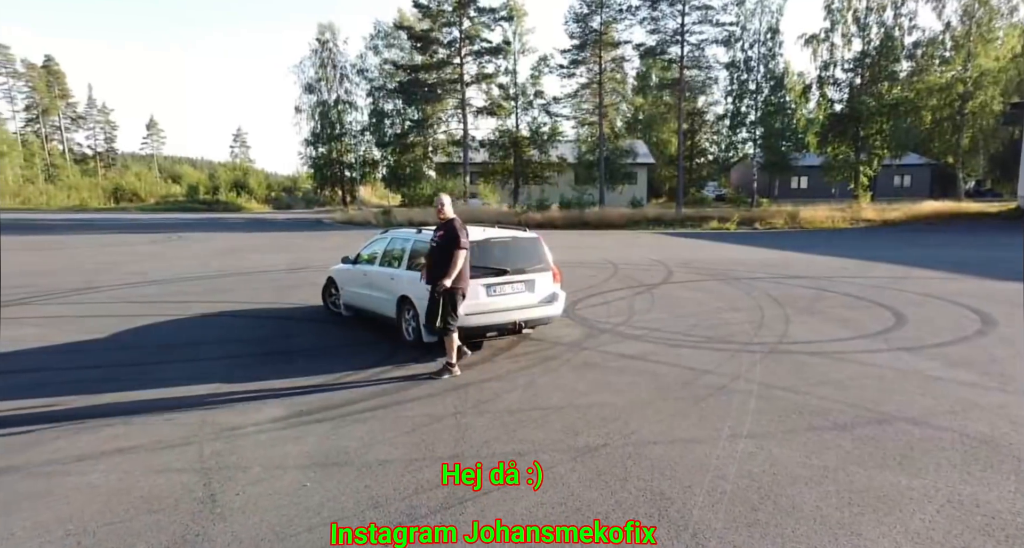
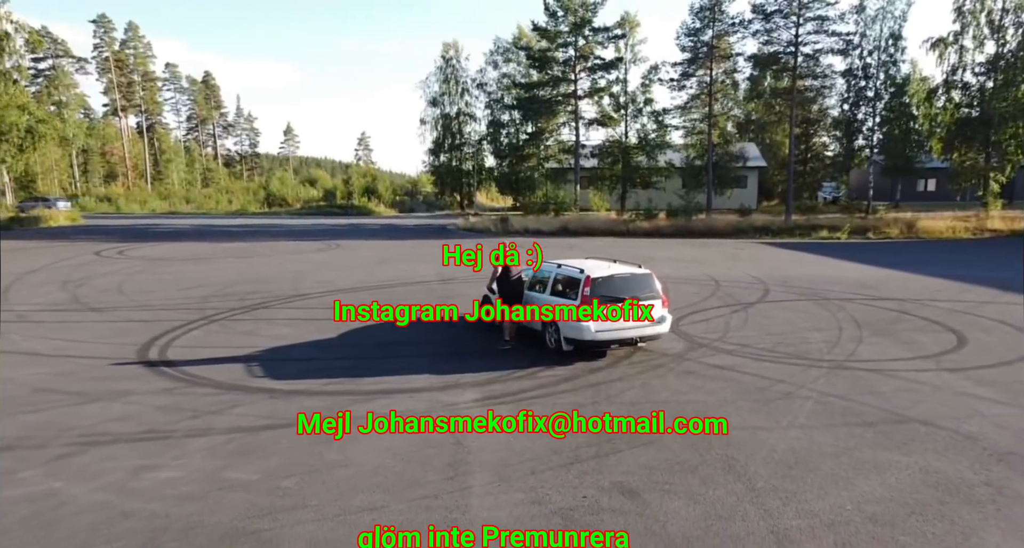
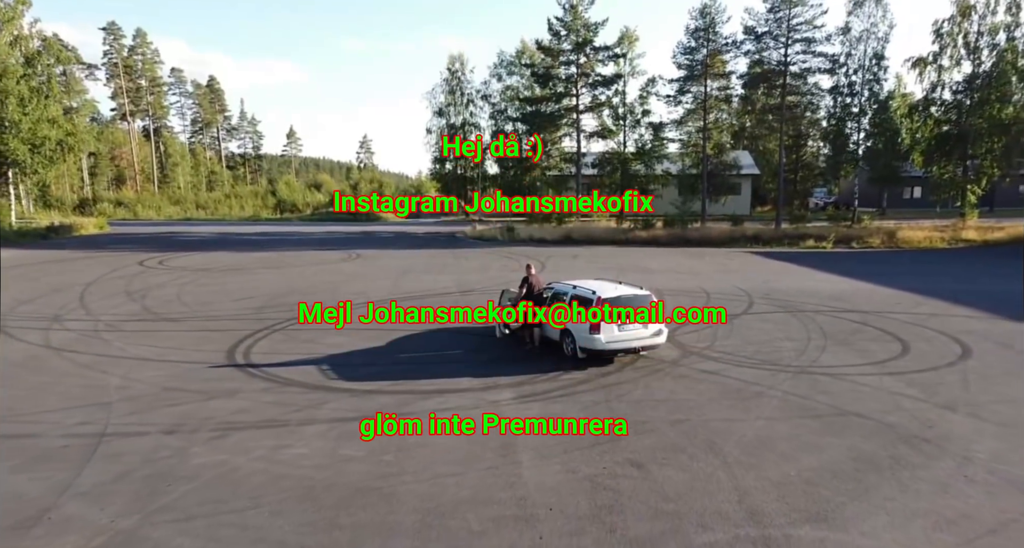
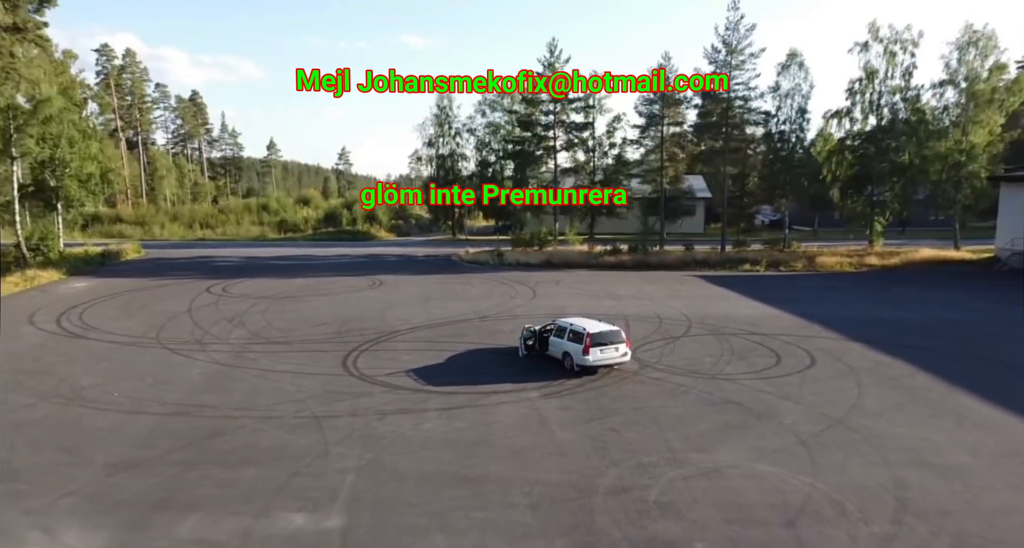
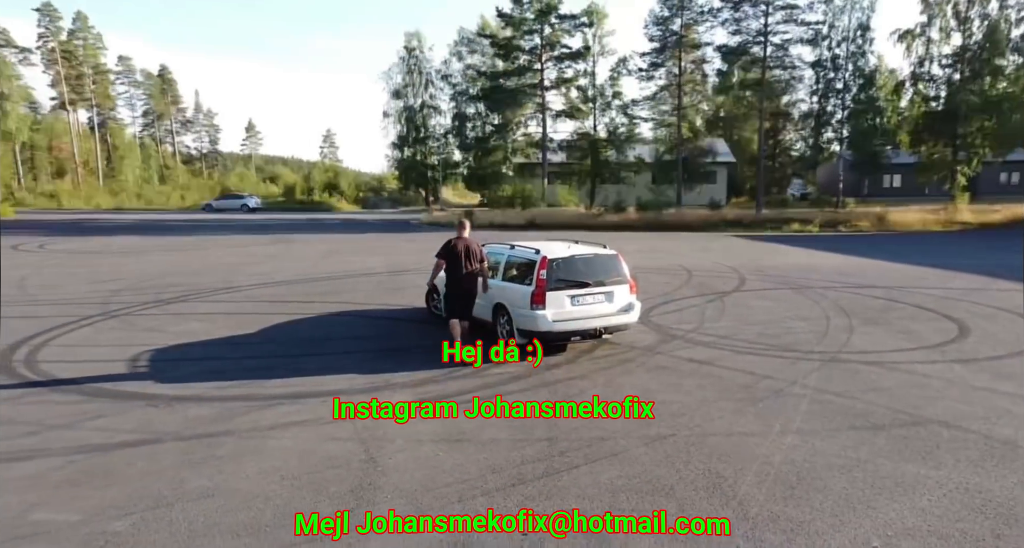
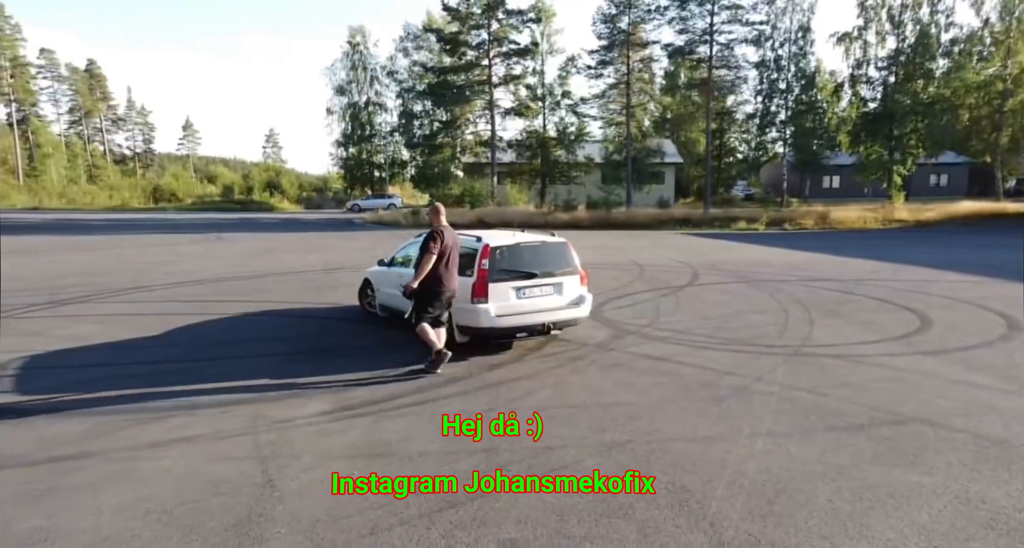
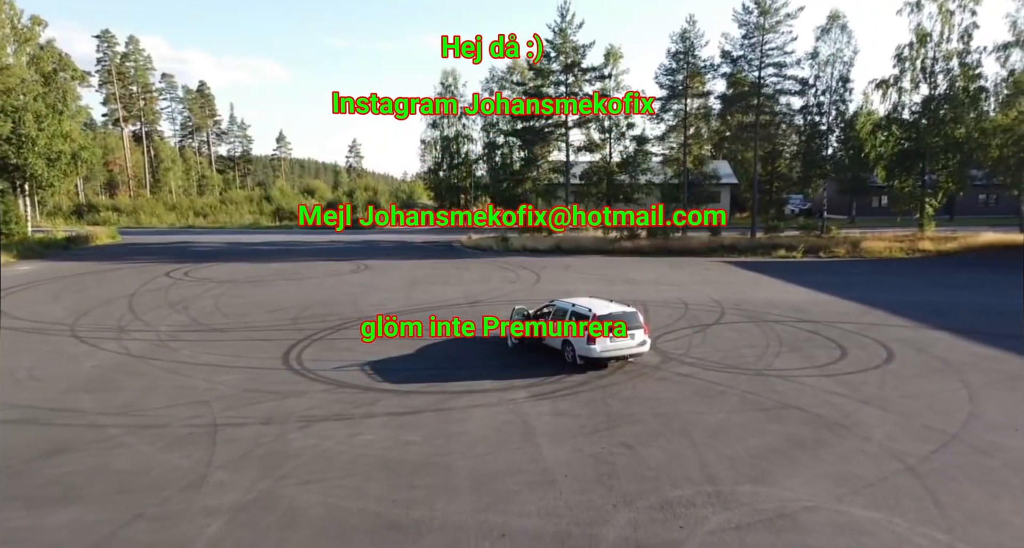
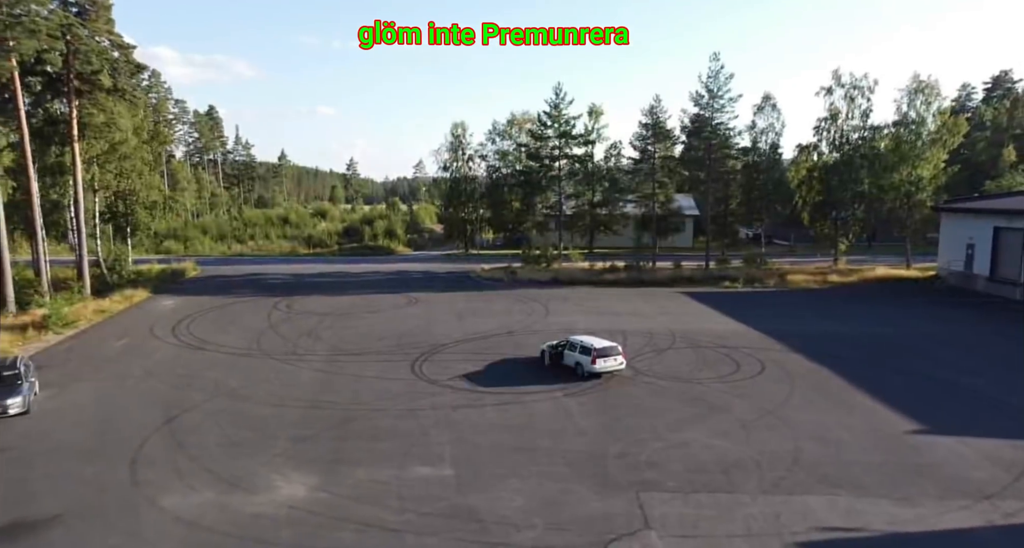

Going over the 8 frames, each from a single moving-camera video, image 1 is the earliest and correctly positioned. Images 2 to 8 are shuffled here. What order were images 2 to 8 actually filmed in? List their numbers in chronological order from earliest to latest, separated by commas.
6, 5, 2, 3, 7, 4, 8
